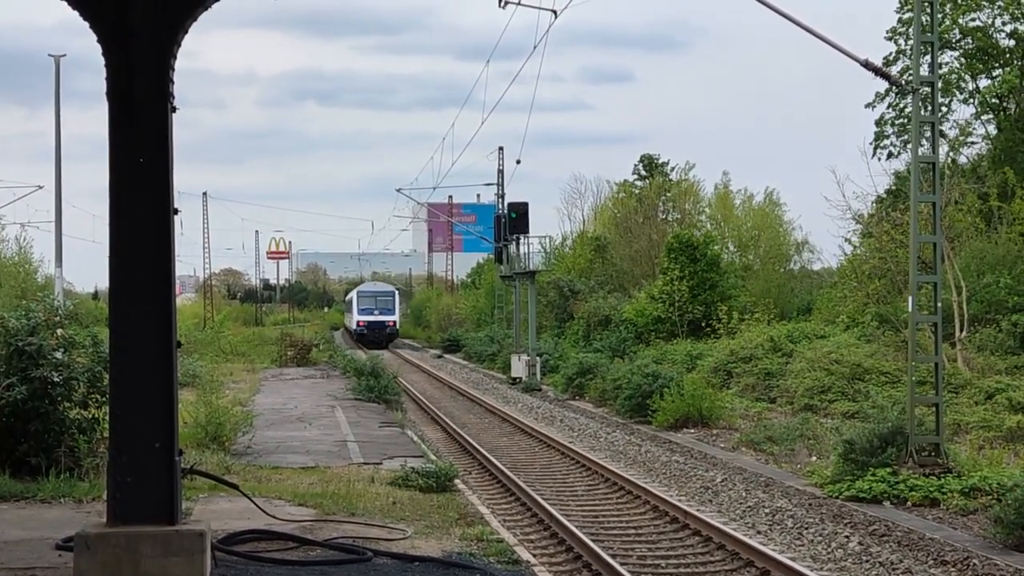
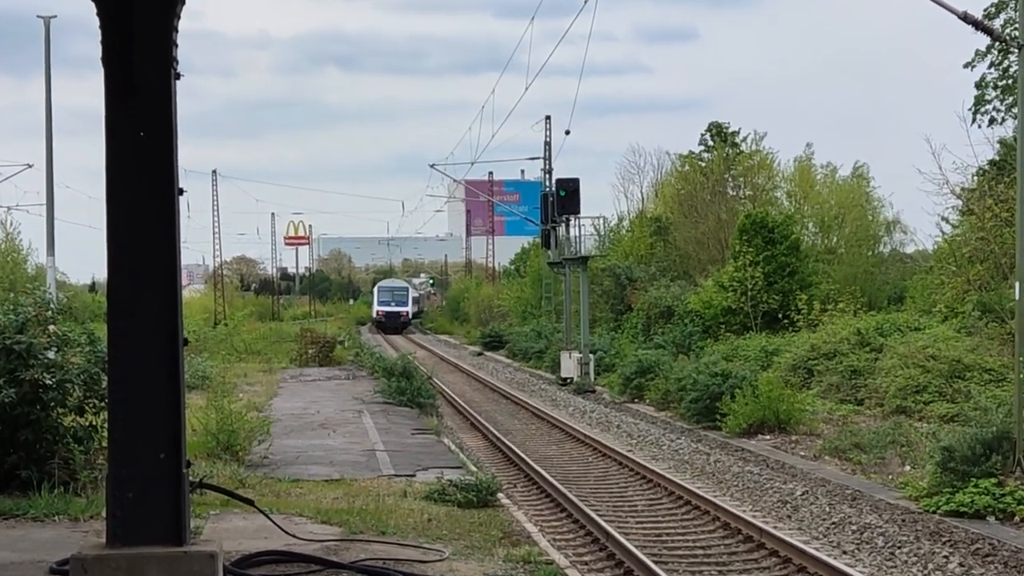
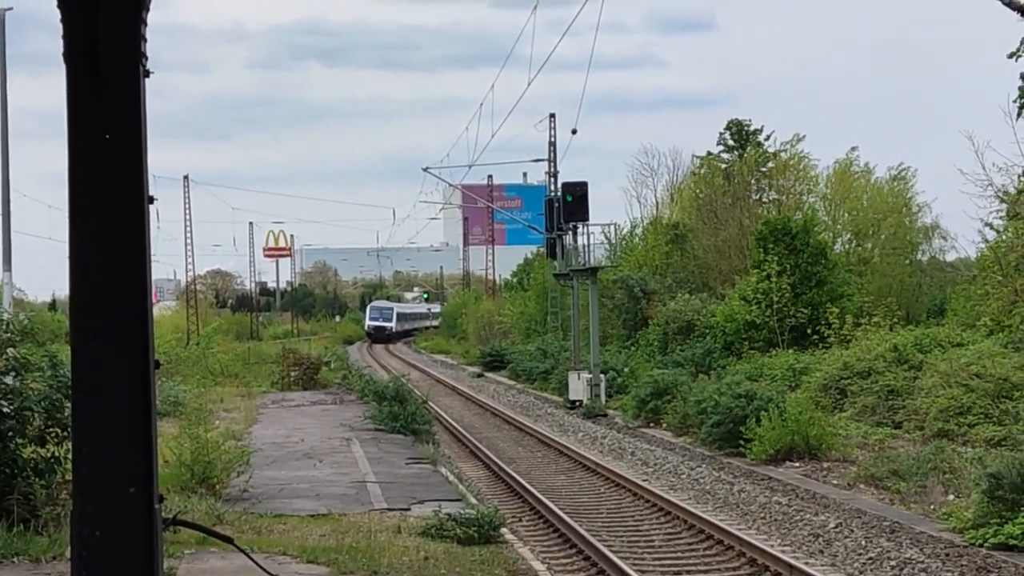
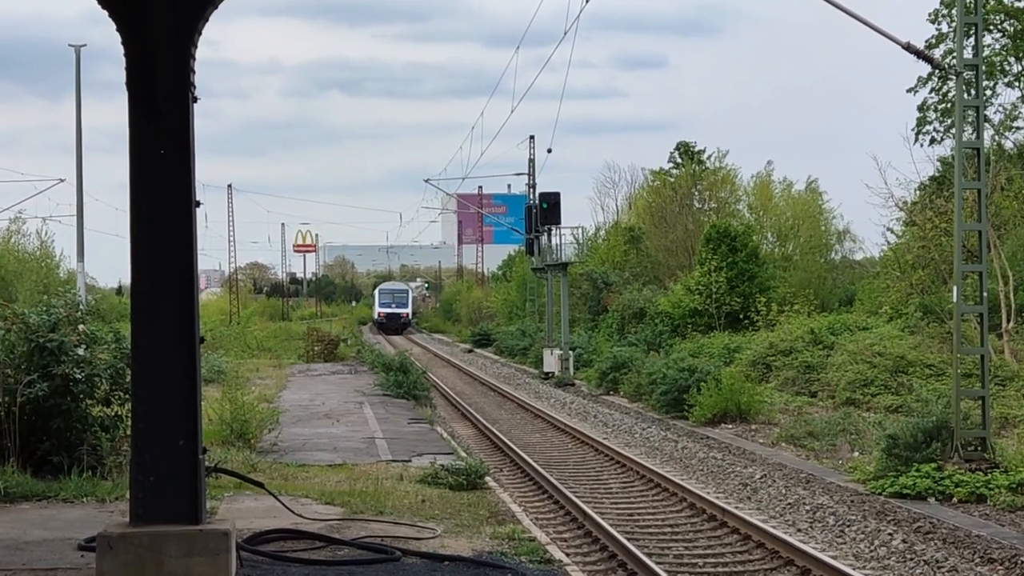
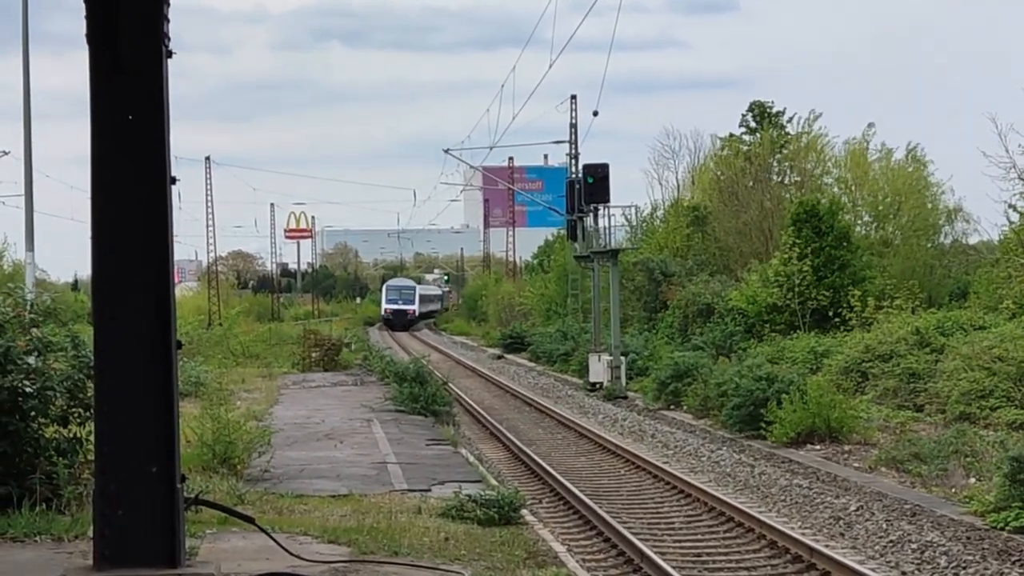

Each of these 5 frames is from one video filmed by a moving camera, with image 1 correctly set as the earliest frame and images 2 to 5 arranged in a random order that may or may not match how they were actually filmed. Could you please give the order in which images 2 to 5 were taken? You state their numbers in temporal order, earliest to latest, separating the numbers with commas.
4, 2, 5, 3
